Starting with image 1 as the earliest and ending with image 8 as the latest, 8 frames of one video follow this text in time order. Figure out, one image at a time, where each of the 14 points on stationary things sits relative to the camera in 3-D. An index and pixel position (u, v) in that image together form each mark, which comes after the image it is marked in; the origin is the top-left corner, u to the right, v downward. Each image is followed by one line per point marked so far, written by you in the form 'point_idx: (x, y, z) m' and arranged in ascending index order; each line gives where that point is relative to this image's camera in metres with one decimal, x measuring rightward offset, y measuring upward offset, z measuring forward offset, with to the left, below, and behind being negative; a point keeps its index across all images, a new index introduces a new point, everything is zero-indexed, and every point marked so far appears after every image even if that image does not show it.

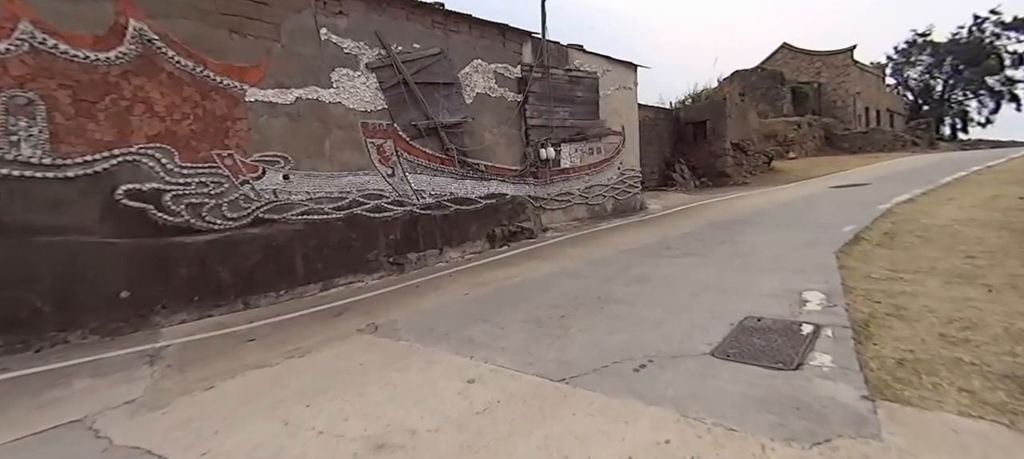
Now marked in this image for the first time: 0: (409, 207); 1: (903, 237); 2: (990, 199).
0: (-1.5, +0.3, +6.2) m
1: (+5.0, -0.1, +5.5) m
2: (+7.7, +0.5, +6.9) m
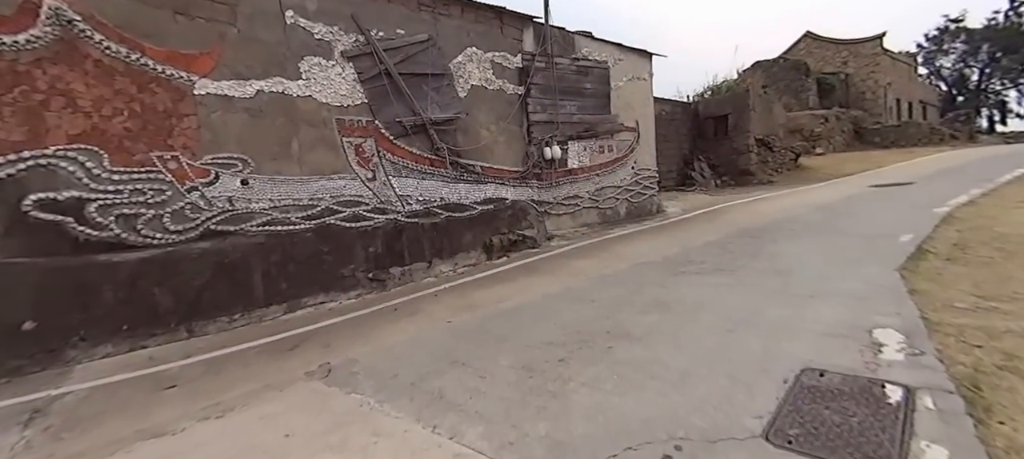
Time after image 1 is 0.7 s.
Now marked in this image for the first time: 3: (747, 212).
0: (-1.5, +0.2, +5.5) m
1: (+5.0, -0.2, +4.5) m
2: (+7.7, +0.4, +5.9) m
3: (+4.7, +0.4, +8.6) m
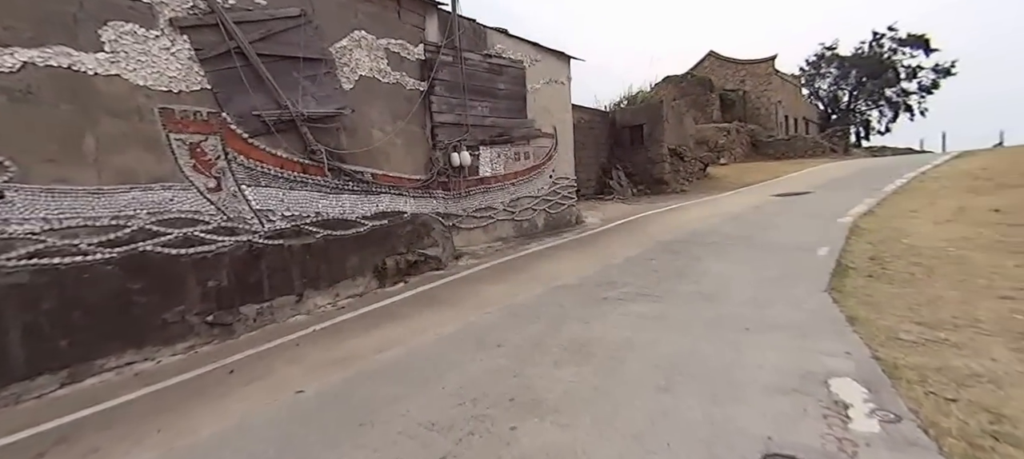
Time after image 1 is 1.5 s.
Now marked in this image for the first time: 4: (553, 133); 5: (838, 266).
0: (-2.6, -0.1, +4.2) m
1: (+3.9, -0.4, +4.4) m
2: (+6.4, +0.3, +6.2) m
3: (+3.0, +0.1, +8.3) m
4: (+0.8, +2.0, +8.7) m
5: (+3.5, -0.4, +4.6) m
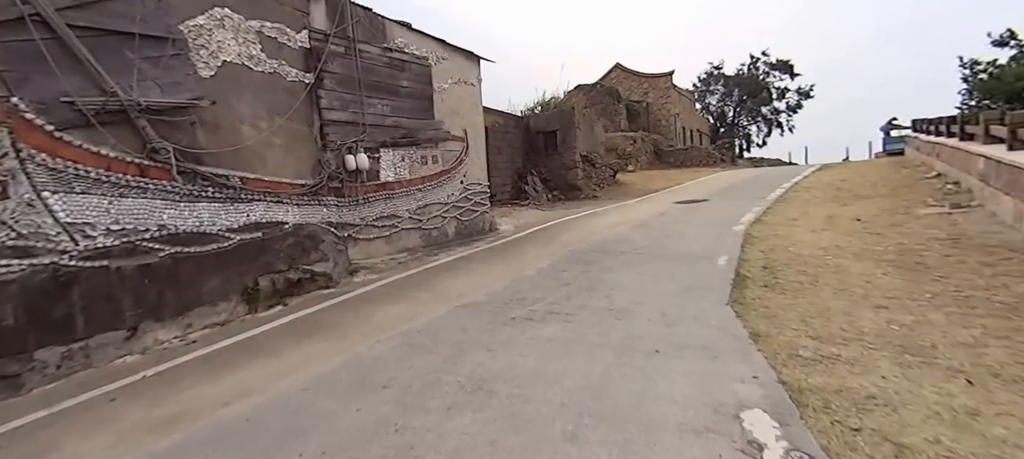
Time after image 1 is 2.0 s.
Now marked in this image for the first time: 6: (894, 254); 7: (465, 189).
0: (-3.4, -0.2, +3.2) m
1: (+3.0, -0.5, +4.6) m
2: (+5.0, +0.2, +6.8) m
3: (+1.2, 0.0, +8.3) m
4: (-0.9, +1.8, +8.3) m
5: (+2.5, -0.5, +4.7) m
6: (+4.1, -0.2, +4.7) m
7: (-0.9, +0.8, +8.4) m
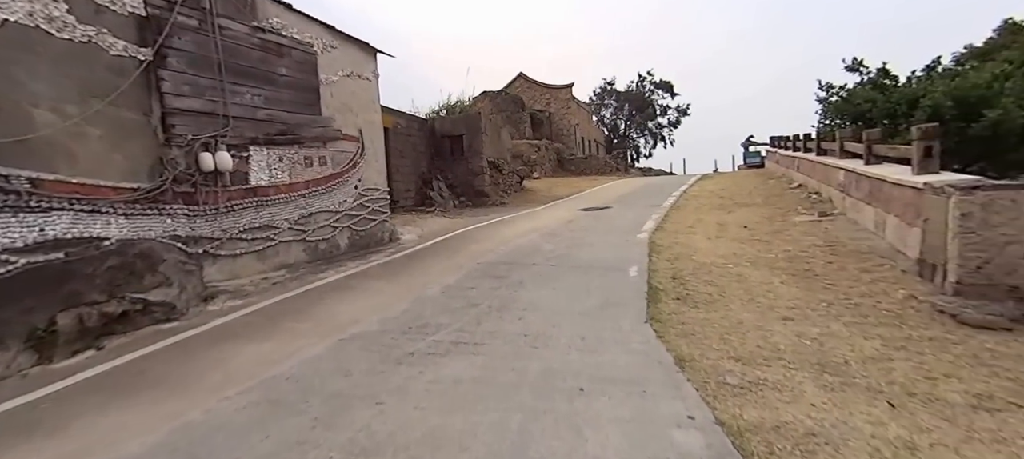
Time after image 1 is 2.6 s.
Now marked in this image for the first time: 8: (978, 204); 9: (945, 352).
0: (-4.0, -0.4, +1.8) m
1: (+2.0, -0.6, +4.6) m
2: (+3.5, 0.0, +7.1) m
3: (-0.5, -0.2, +7.8) m
4: (-2.6, +1.6, +7.4) m
5: (+1.5, -0.6, +4.6) m
6: (+3.1, -0.4, +4.9) m
7: (-2.6, +0.6, +7.4) m
8: (+3.4, +0.2, +3.1) m
9: (+2.8, -0.8, +2.8) m
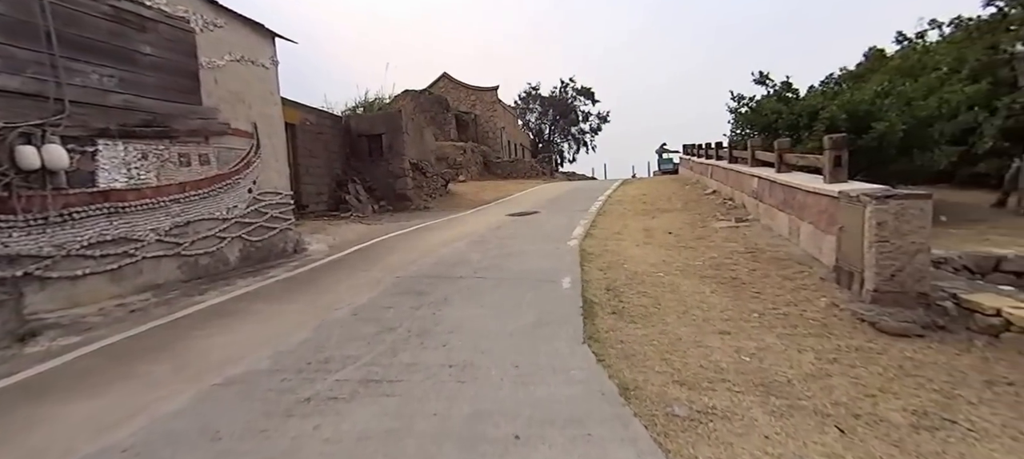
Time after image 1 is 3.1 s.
0: (-4.2, -0.5, +0.7) m
1: (+1.2, -0.7, +4.4) m
2: (+2.3, -0.1, +7.2) m
3: (-1.8, -0.3, +7.2) m
4: (-3.8, +1.5, +6.4) m
5: (+0.7, -0.7, +4.3) m
6: (+2.3, -0.4, +4.9) m
7: (-3.8, +0.4, +6.5) m
8: (+2.8, +0.1, +3.2) m
9: (+2.4, -0.9, +2.8) m
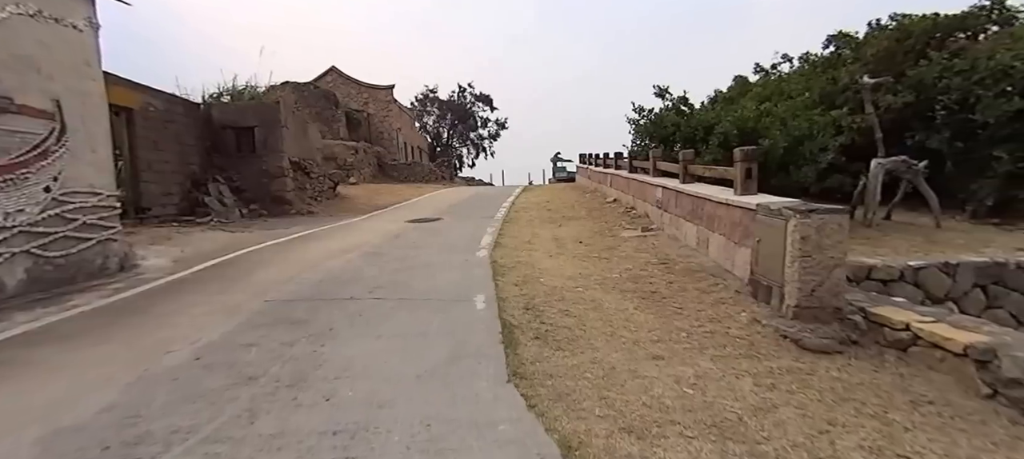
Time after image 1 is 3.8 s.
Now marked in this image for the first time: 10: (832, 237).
0: (-4.0, -0.5, -0.9) m
1: (+0.4, -0.8, +3.9) m
2: (+0.7, -0.2, +6.9) m
3: (-3.2, -0.5, +6.0) m
4: (-5.0, +1.3, +4.7) m
5: (-0.1, -0.8, +3.7) m
6: (+1.3, -0.6, +4.7) m
7: (-5.0, +0.3, +4.8) m
8: (+2.2, 0.0, +3.2) m
9: (+1.9, -1.0, +2.7) m
10: (+2.3, -0.1, +3.2) m
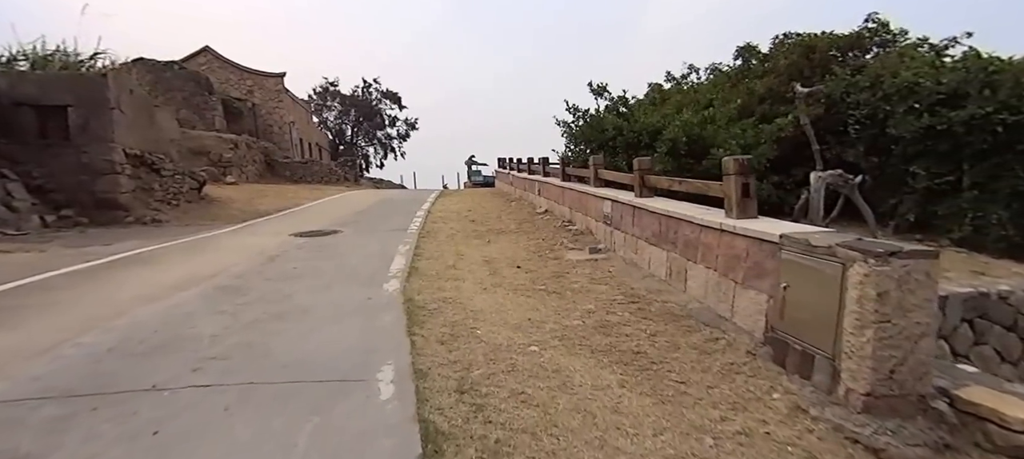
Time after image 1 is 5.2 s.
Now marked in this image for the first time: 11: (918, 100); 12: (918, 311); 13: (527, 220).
0: (-3.4, -0.8, -3.1) m
1: (-0.1, -1.1, +2.5) m
2: (-0.3, -0.5, +5.5) m
3: (-3.9, -0.7, +3.8) m
4: (-5.5, +1.1, +2.3) m
5: (-0.5, -1.1, +2.2) m
6: (+0.7, -0.8, +3.5) m
7: (-5.5, 0.0, +2.3) m
8: (+1.9, -0.2, +2.2) m
9: (+1.6, -1.2, +1.6) m
10: (+2.0, -0.3, +2.2) m
11: (+7.7, +2.4, +8.1) m
12: (+2.0, -0.4, +2.2) m
13: (+0.3, +0.2, +8.9) m
